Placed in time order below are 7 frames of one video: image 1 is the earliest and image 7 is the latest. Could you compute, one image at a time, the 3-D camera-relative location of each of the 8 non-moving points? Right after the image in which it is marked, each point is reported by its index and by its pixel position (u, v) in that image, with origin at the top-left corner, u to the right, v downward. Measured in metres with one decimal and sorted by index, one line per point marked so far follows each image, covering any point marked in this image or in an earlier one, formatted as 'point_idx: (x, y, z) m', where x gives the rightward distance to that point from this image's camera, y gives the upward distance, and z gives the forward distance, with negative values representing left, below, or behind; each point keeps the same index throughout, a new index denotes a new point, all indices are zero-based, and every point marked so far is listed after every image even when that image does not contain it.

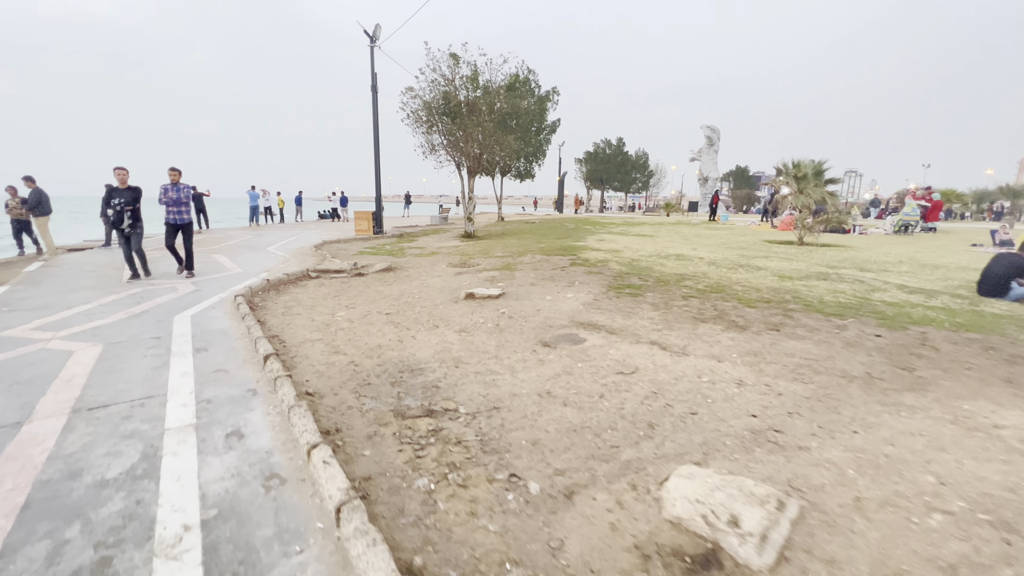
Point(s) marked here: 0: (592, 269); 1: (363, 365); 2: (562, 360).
0: (+1.6, +0.4, +8.8) m
1: (-1.5, -0.8, +4.4) m
2: (+0.5, -0.7, +4.4) m
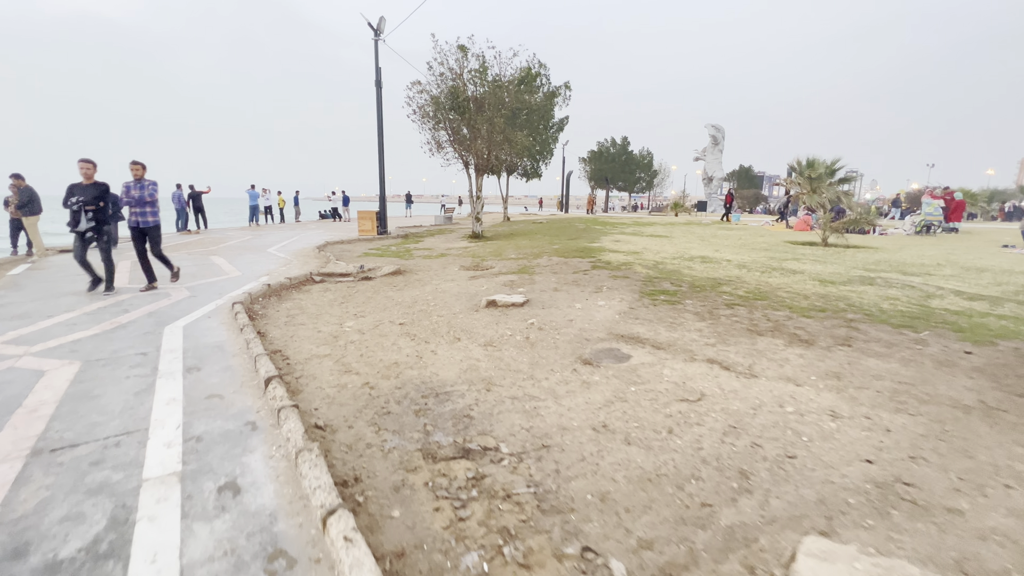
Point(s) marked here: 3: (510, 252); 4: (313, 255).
0: (+1.9, +0.3, +8.2) m
1: (-1.1, -0.9, +3.8) m
2: (+0.8, -0.8, +3.8) m
3: (0.0, +0.9, +11.7) m
4: (-5.2, +0.9, +11.6) m
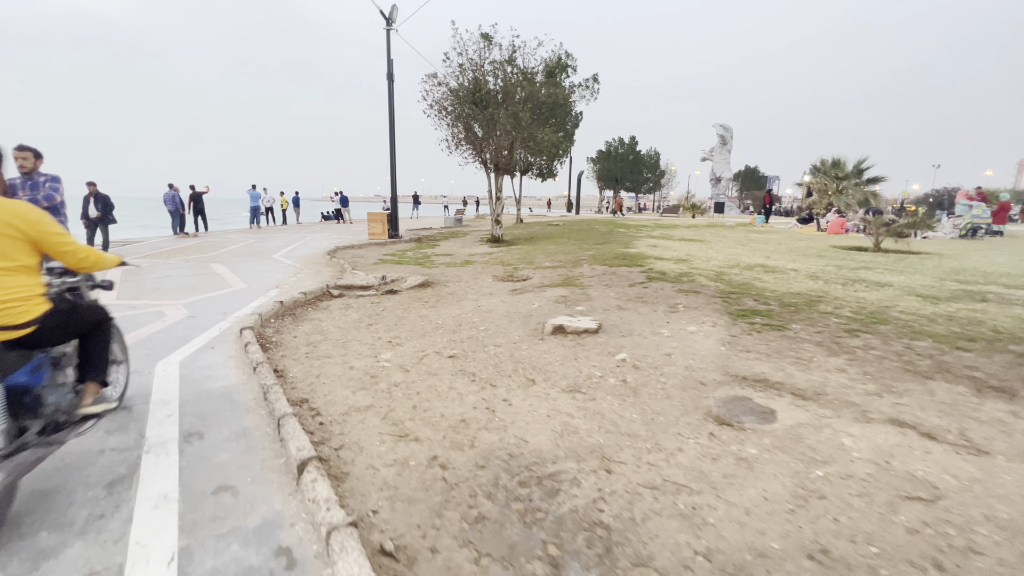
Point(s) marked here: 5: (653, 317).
0: (+2.7, 0.0, +7.1) m
1: (-0.3, -1.1, +2.8) m
2: (+1.6, -1.1, +2.7) m
3: (+0.7, +0.7, +10.6) m
4: (-4.4, +0.6, +10.5) m
5: (+1.7, -0.4, +5.5) m
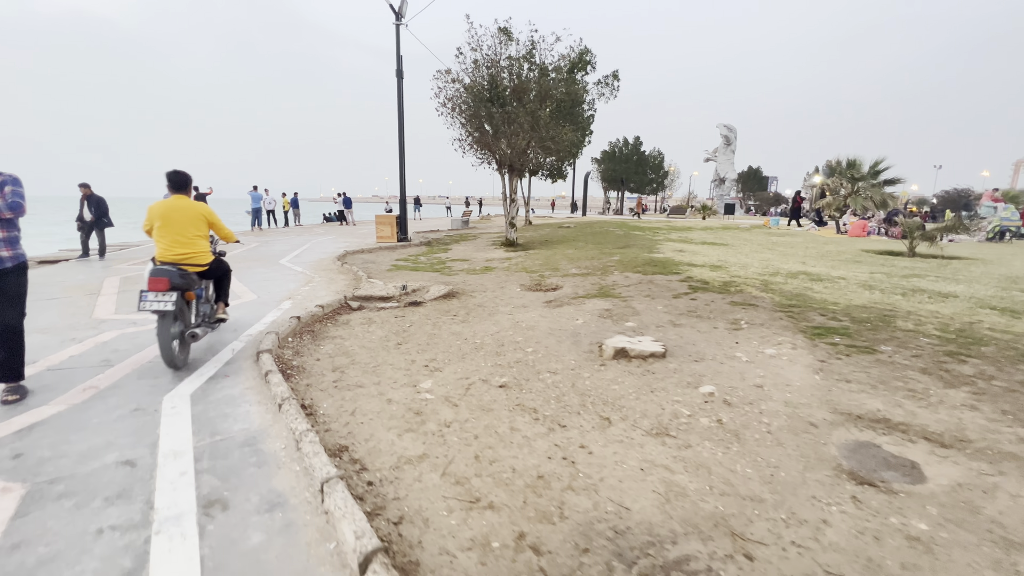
0: (+3.2, -0.1, +6.5) m
1: (+0.2, -1.3, +2.2) m
2: (+2.2, -1.2, +2.2) m
3: (+1.2, +0.5, +10.0) m
4: (-3.9, +0.4, +9.9) m
5: (+2.3, -0.5, +4.9) m
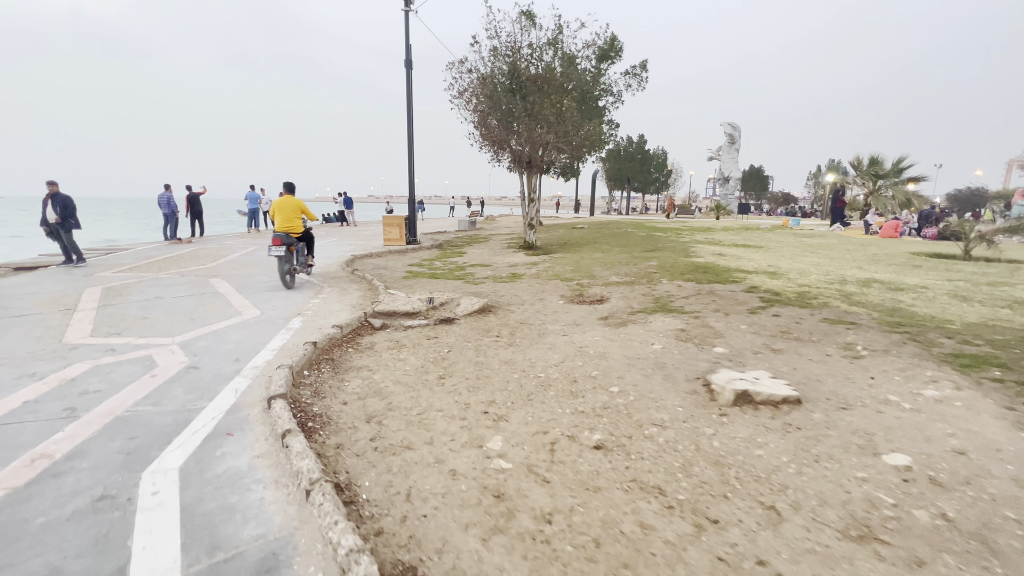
0: (+3.9, -0.3, +5.6) m
1: (+0.9, -1.5, +1.2) m
2: (+2.9, -1.4, +1.2) m
3: (+1.8, +0.3, +9.1) m
4: (-3.3, +0.2, +8.9) m
5: (+2.9, -0.7, +4.0) m
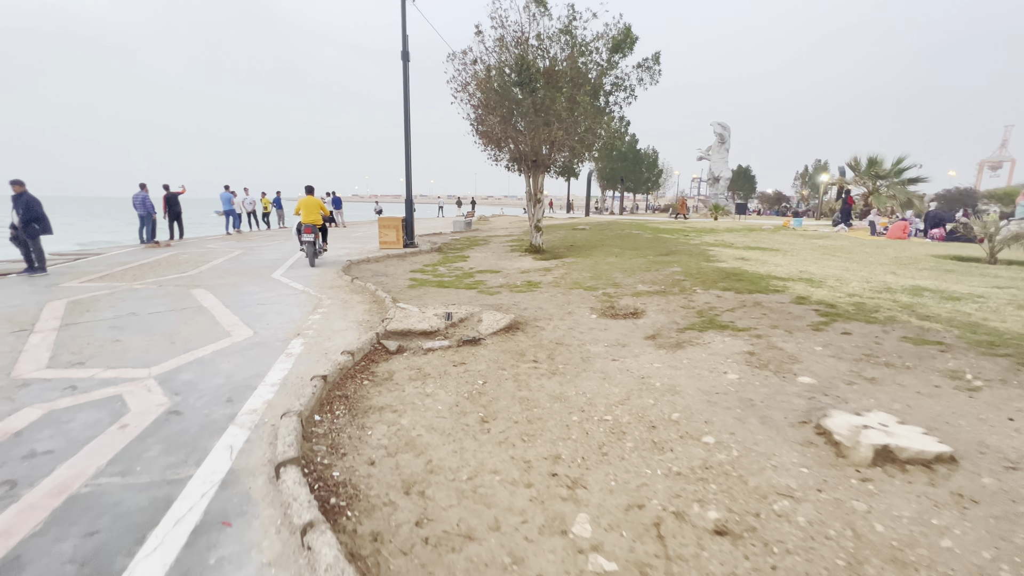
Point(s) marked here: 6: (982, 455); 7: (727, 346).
0: (+4.3, -0.5, +5.0) m
1: (+1.4, -1.6, +0.5) m
2: (+3.4, -1.6, +0.5) m
3: (+2.1, +0.2, +8.4) m
4: (-3.0, 0.0, +8.0) m
5: (+3.4, -0.9, +3.3) m
6: (+2.8, -1.0, +2.7) m
7: (+2.3, -0.6, +4.6) m
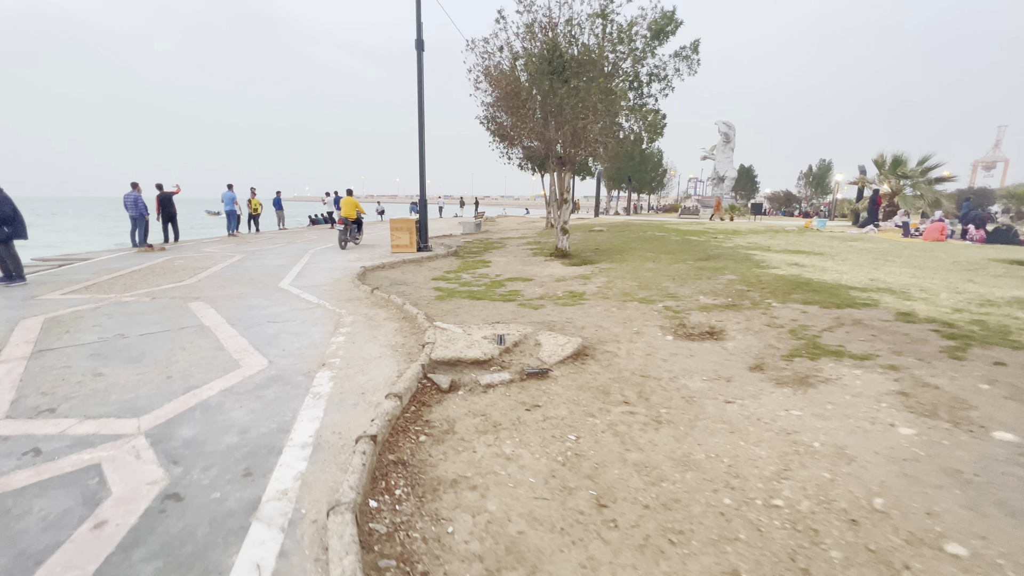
0: (+5.0, -0.6, +4.1) m
1: (+2.2, -1.8, -0.5) m
2: (+4.1, -1.7, -0.4) m
3: (+2.8, 0.0, +7.5) m
4: (-2.3, -0.2, +7.1) m
5: (+4.1, -1.0, +2.4) m
6: (+3.5, -1.2, +1.8) m
7: (+3.0, -0.8, +3.7) m
